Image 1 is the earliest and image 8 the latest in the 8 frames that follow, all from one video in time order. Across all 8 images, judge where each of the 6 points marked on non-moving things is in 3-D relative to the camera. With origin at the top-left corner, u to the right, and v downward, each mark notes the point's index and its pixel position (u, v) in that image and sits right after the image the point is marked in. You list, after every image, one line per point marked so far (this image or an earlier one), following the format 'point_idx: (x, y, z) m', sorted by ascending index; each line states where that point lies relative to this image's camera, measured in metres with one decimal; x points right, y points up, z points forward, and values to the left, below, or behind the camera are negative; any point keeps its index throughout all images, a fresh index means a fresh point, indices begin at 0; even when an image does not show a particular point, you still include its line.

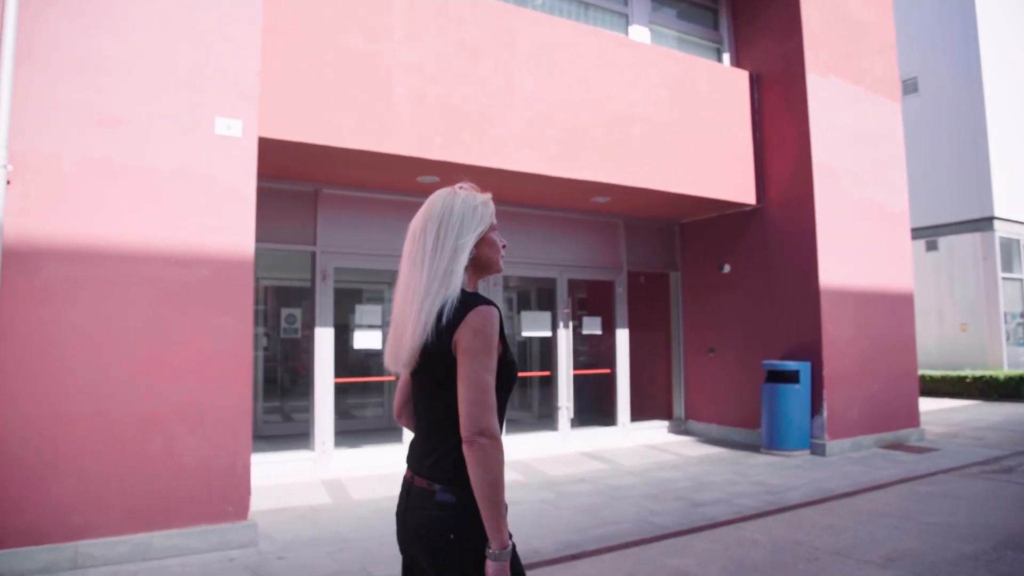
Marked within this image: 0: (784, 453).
0: (+3.1, -1.9, +7.8) m
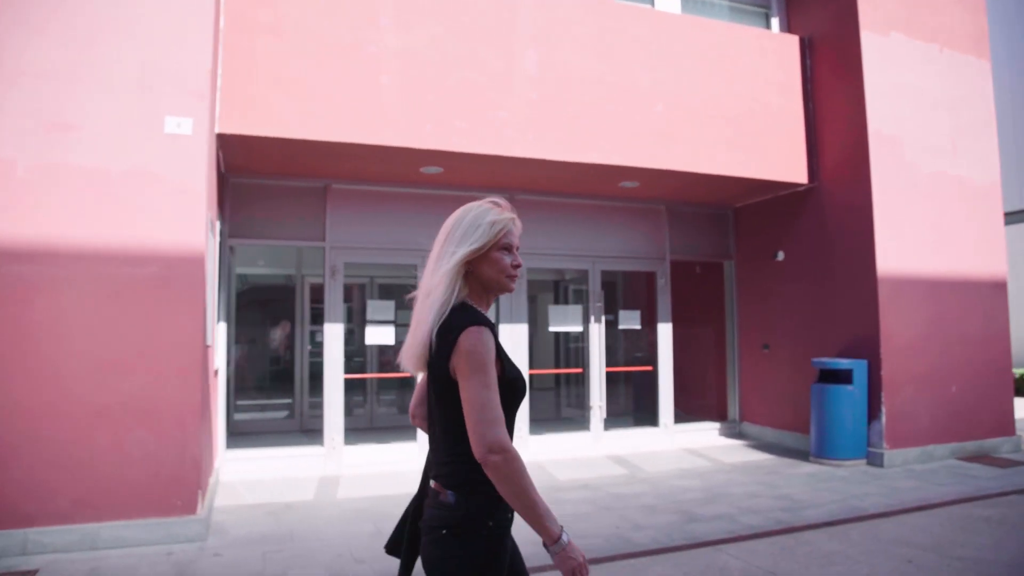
0: (+3.3, -1.8, +7.0) m
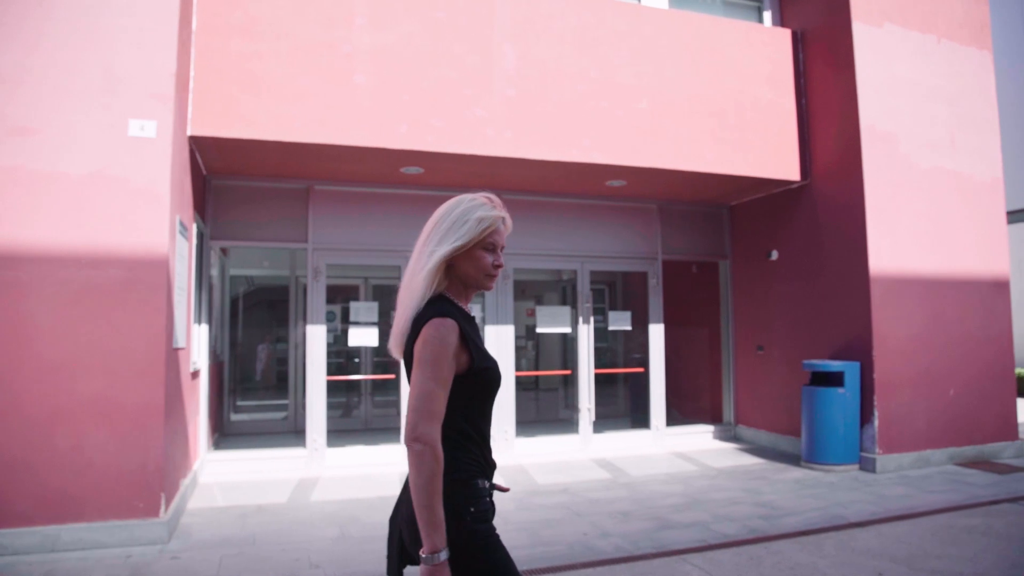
0: (+3.1, -1.8, +6.8) m
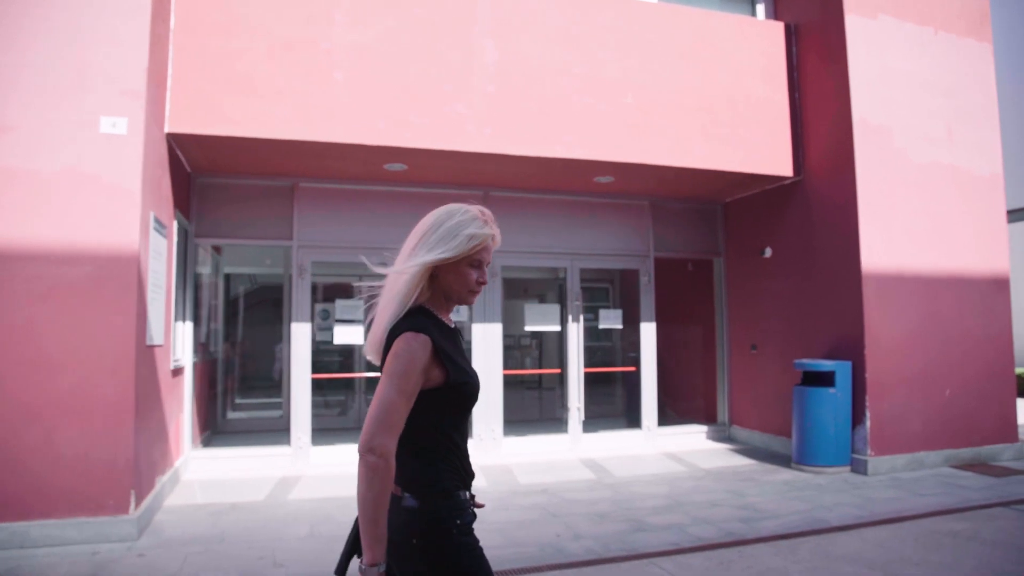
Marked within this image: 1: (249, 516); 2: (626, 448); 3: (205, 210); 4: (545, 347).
0: (+3.0, -1.8, +6.6) m
1: (-2.0, -1.8, +5.3) m
2: (+1.4, -1.9, +8.2) m
3: (-3.2, +0.8, +7.0) m
4: (+0.4, -0.7, +8.1) m
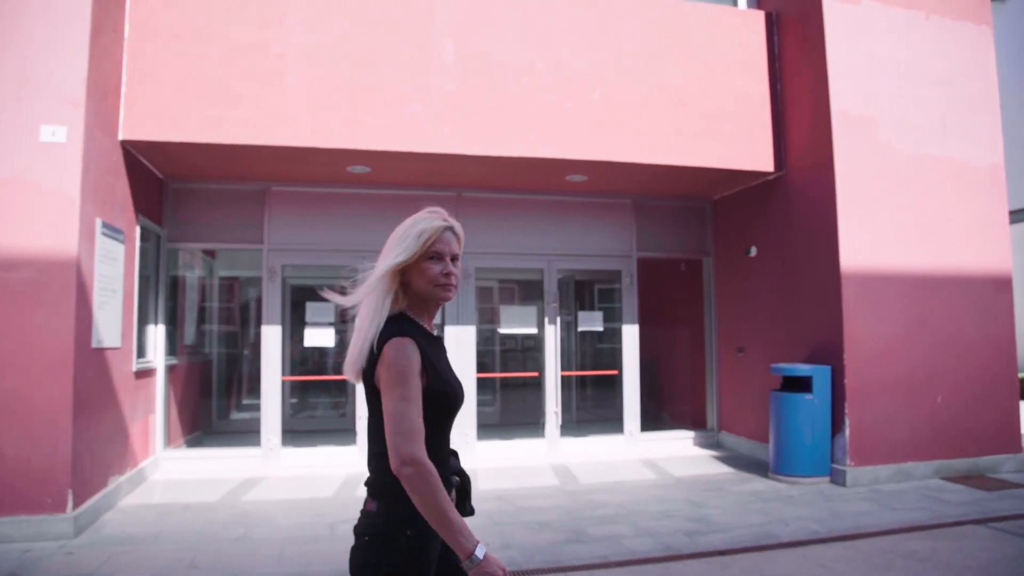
0: (+2.6, -1.8, +6.3) m
1: (-2.5, -1.8, +5.3) m
2: (+1.1, -1.9, +8.0) m
3: (-3.5, +0.8, +7.1) m
4: (+0.1, -0.7, +7.9) m
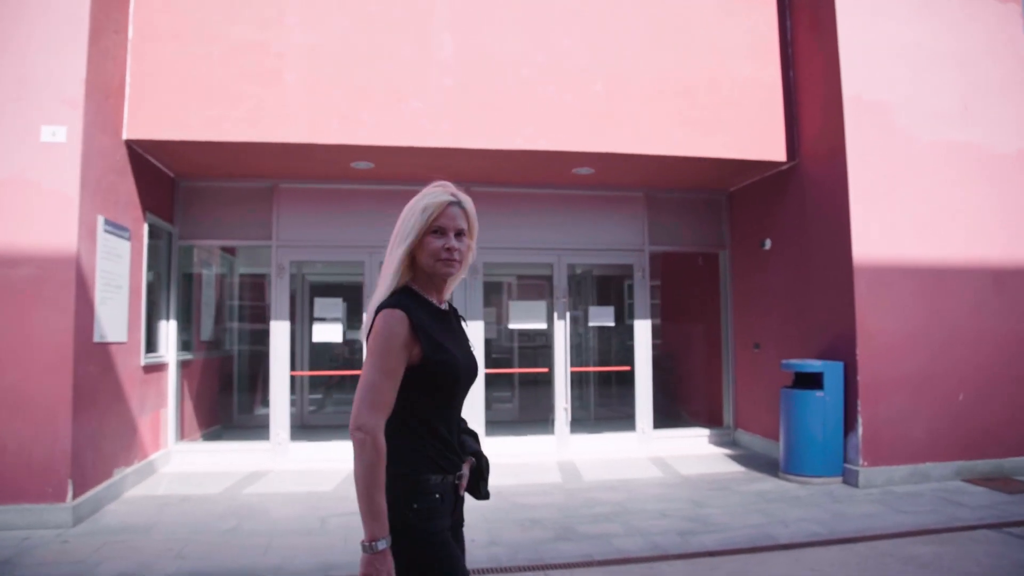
0: (+2.6, -1.7, +6.1) m
1: (-2.5, -1.8, +5.4) m
2: (+1.2, -1.9, +7.8) m
3: (-3.5, +0.8, +7.3) m
4: (+0.2, -0.7, +7.9) m
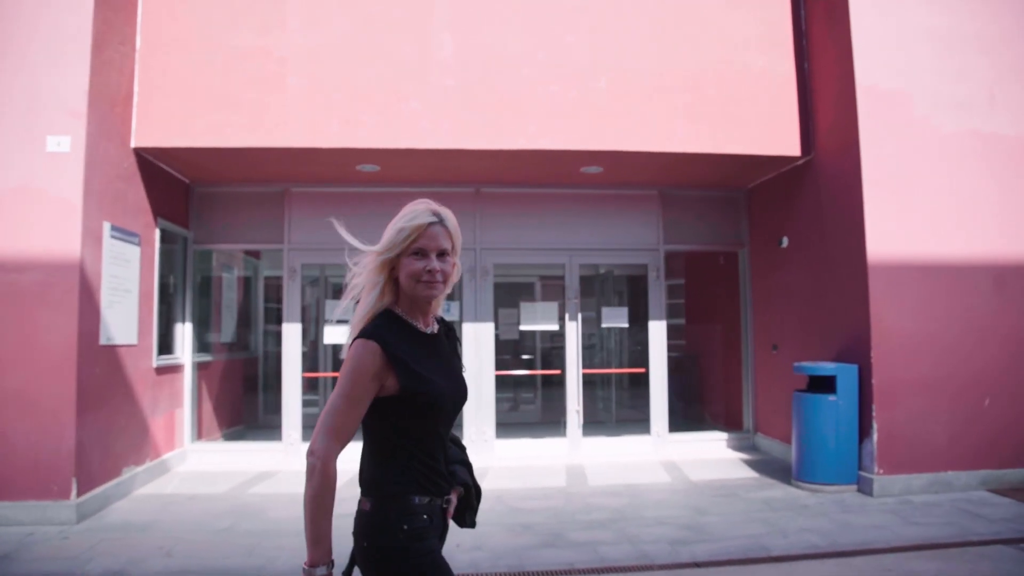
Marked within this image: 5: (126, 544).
0: (+2.6, -1.7, +5.8) m
1: (-2.6, -1.8, +5.5) m
2: (+1.4, -1.9, +7.7) m
3: (-3.4, +0.8, +7.4) m
4: (+0.3, -0.7, +7.8) m
5: (-2.6, -1.7, +4.6) m
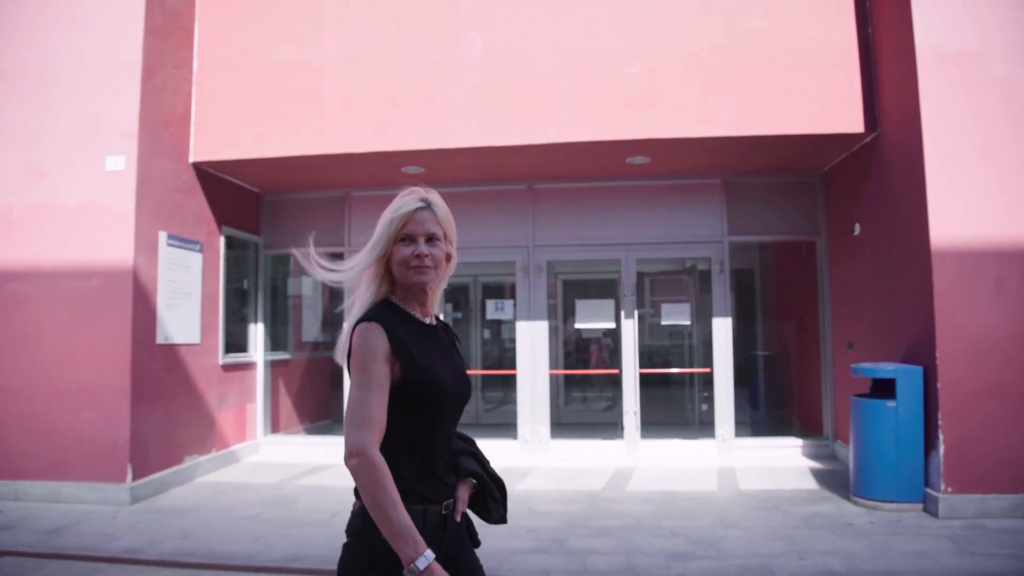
0: (+2.8, -1.7, +5.2) m
1: (-2.4, -1.8, +5.9) m
2: (+1.9, -1.8, +7.2) m
3: (-2.8, +0.8, +8.0) m
4: (+0.9, -0.6, +7.5) m
5: (-2.6, -1.8, +5.0) m
